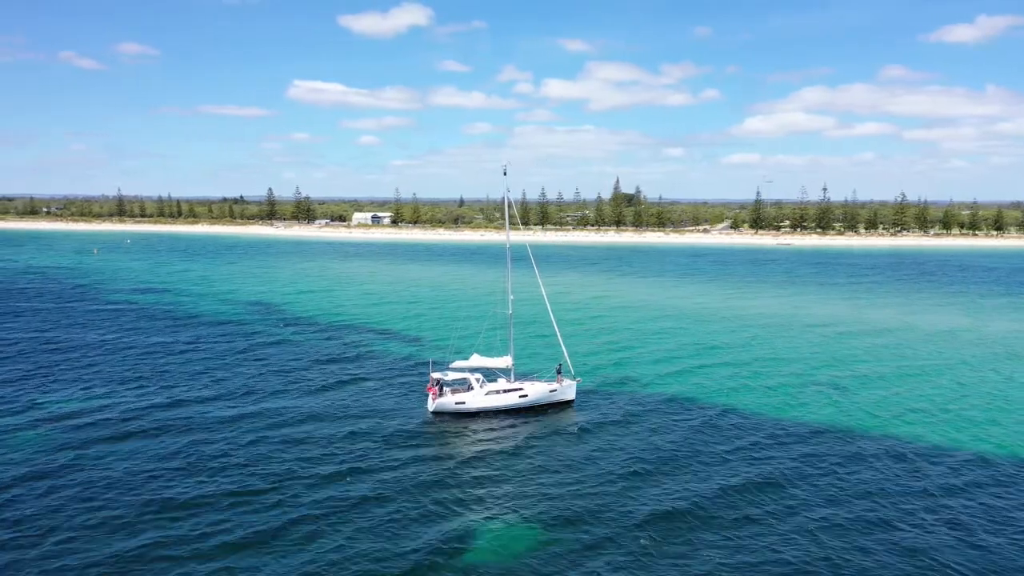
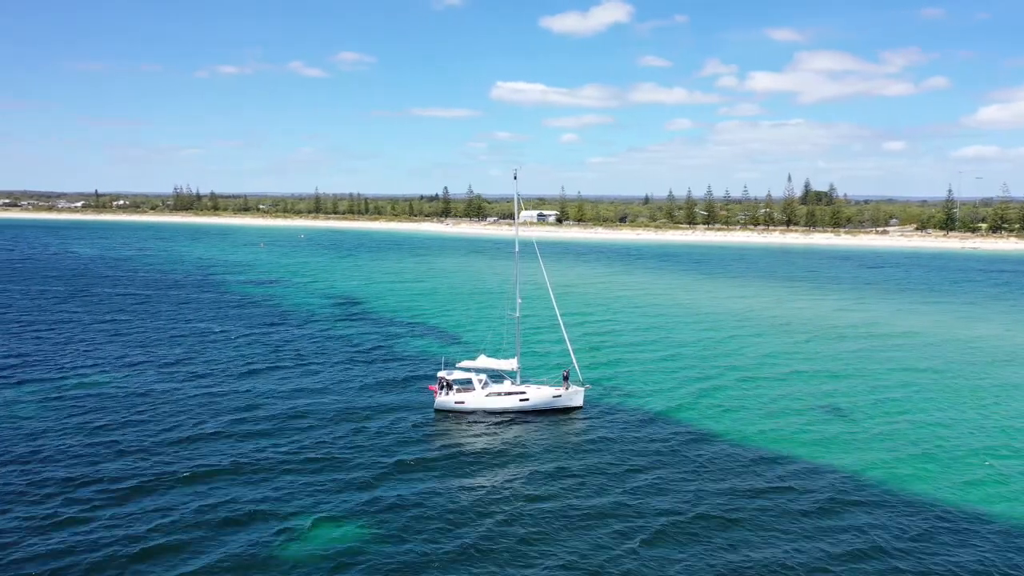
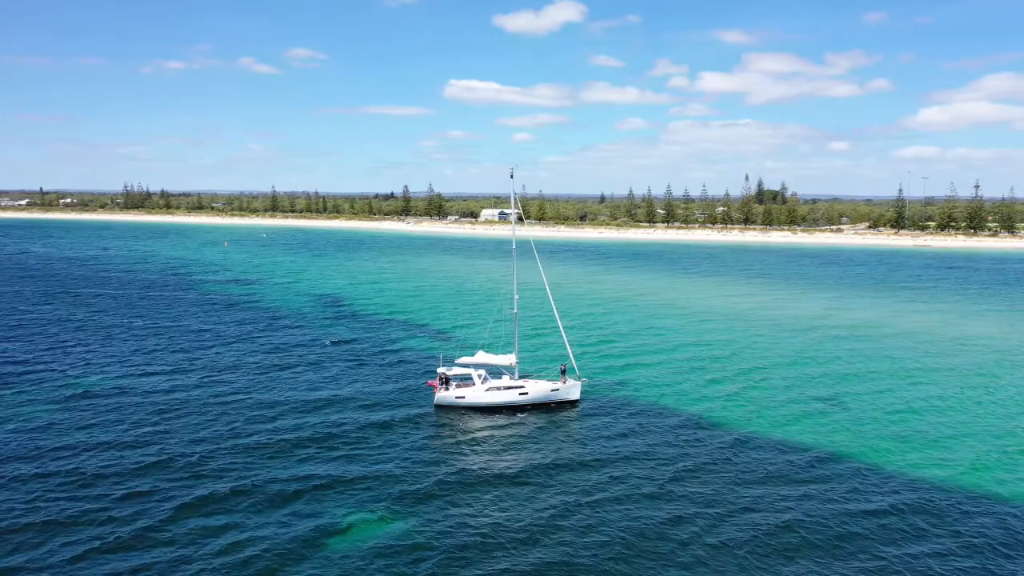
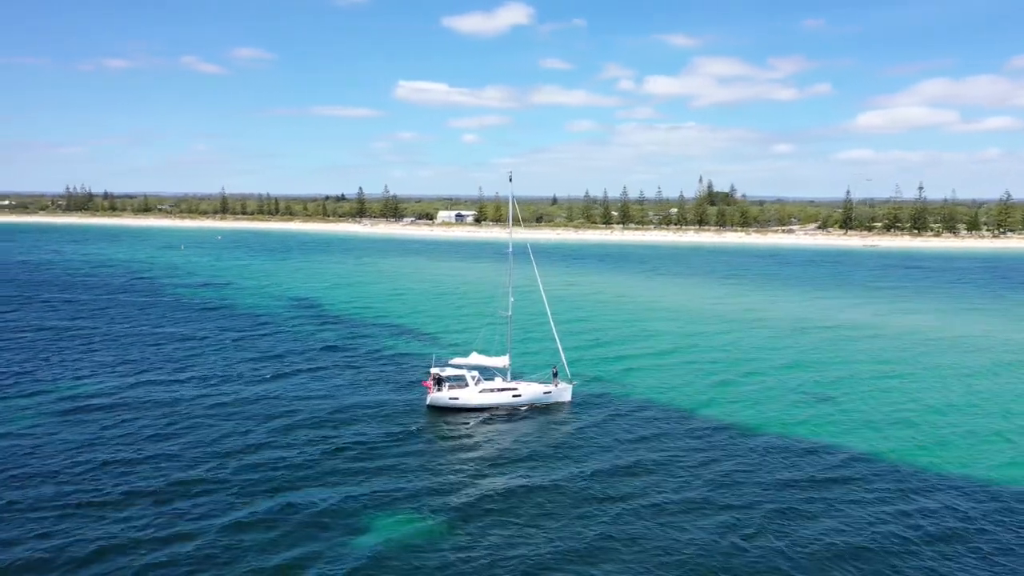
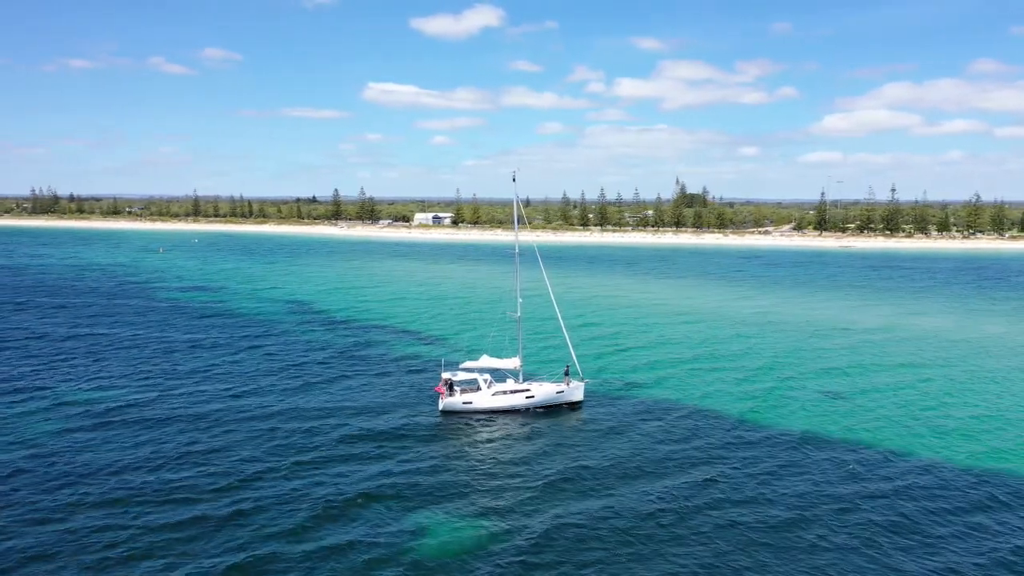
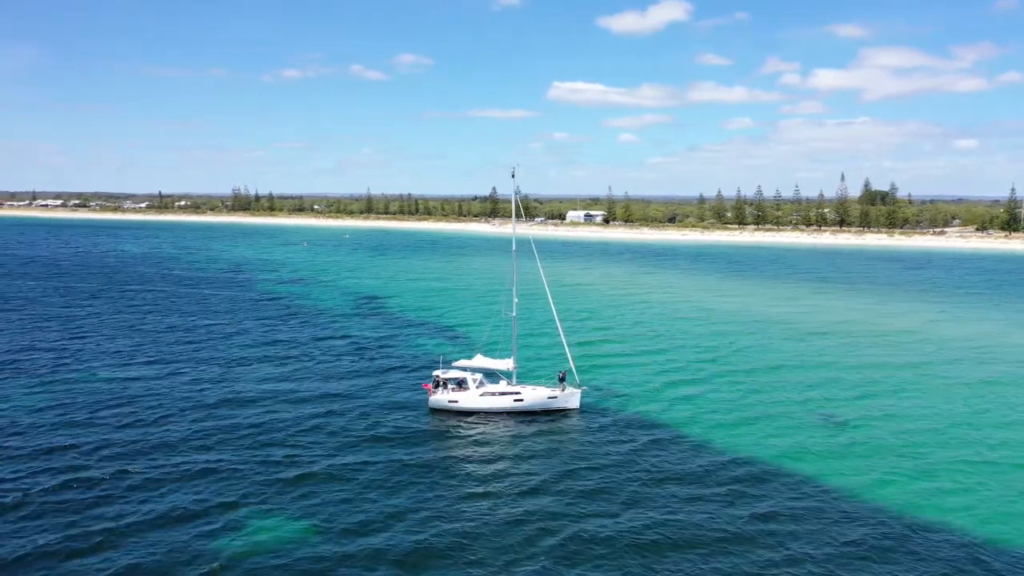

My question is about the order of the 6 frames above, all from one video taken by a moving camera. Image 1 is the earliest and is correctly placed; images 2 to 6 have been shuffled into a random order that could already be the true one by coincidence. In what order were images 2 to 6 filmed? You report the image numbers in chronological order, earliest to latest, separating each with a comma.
5, 4, 3, 2, 6
